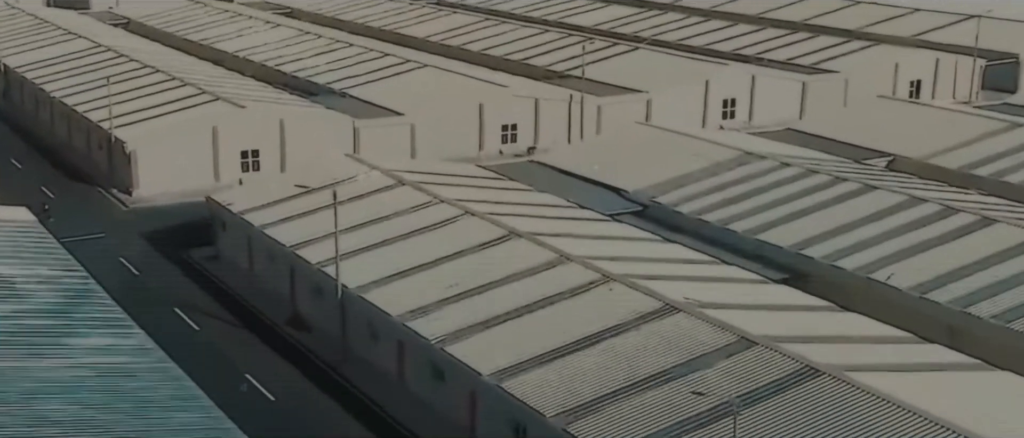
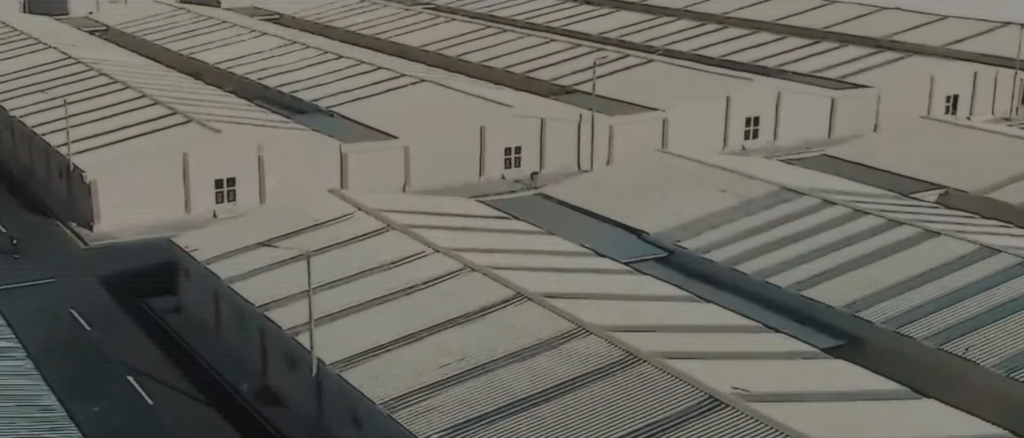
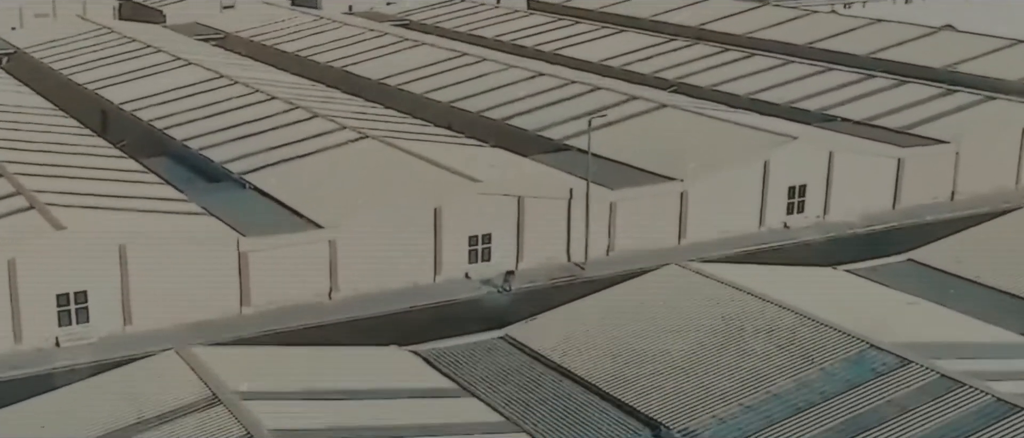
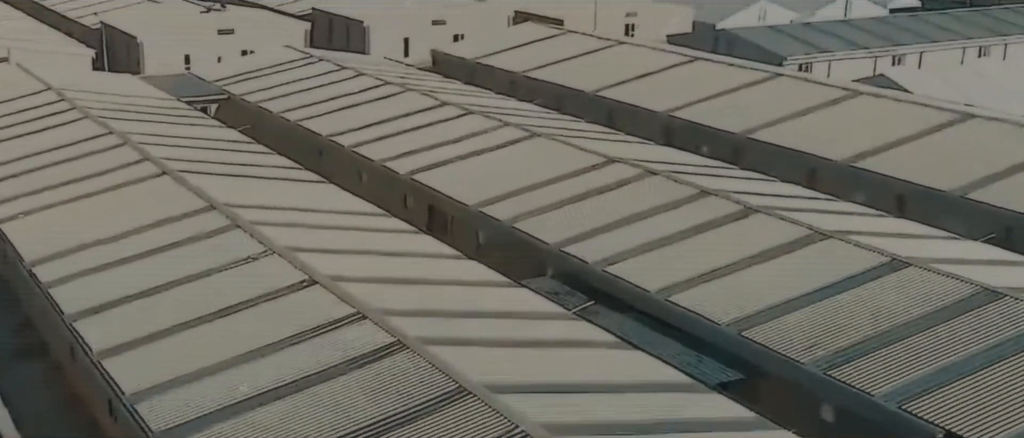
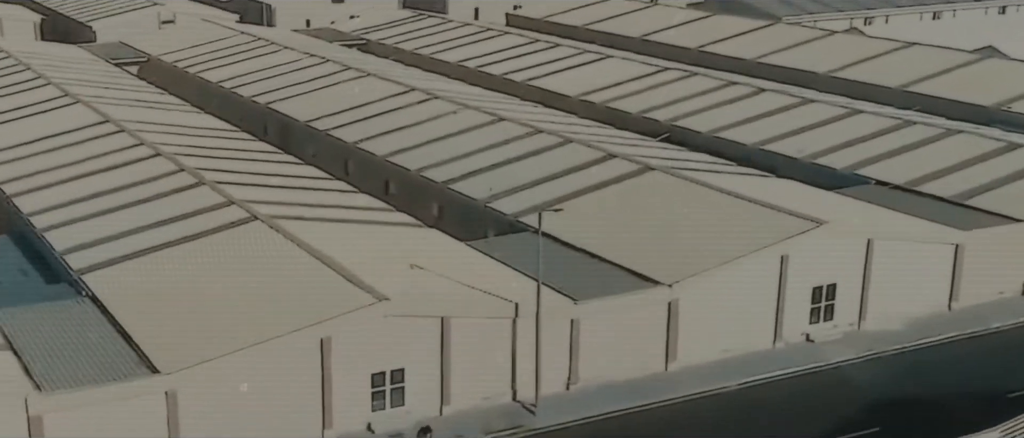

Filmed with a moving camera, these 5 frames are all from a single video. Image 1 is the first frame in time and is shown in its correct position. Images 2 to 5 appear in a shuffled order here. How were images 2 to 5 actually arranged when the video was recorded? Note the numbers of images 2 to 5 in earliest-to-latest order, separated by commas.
2, 3, 5, 4
